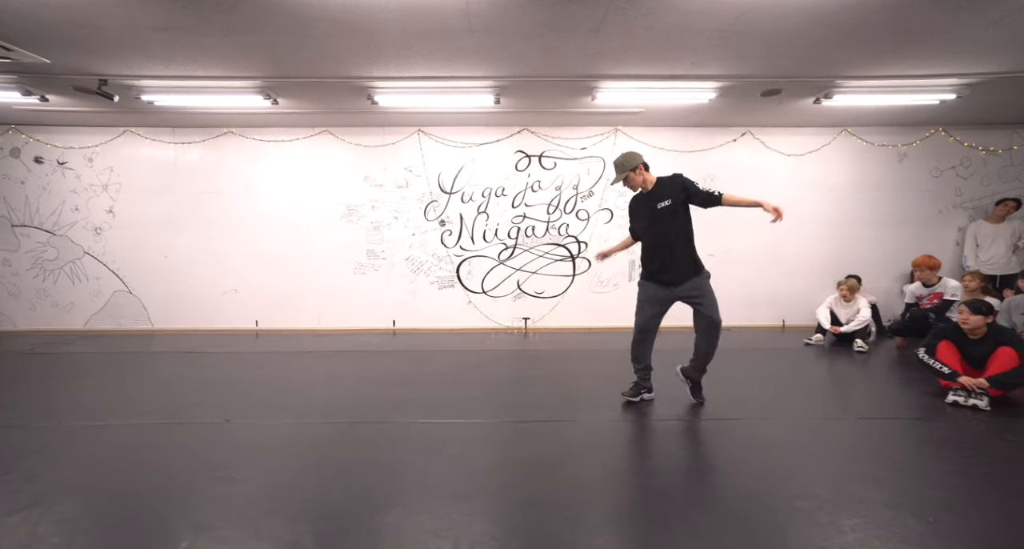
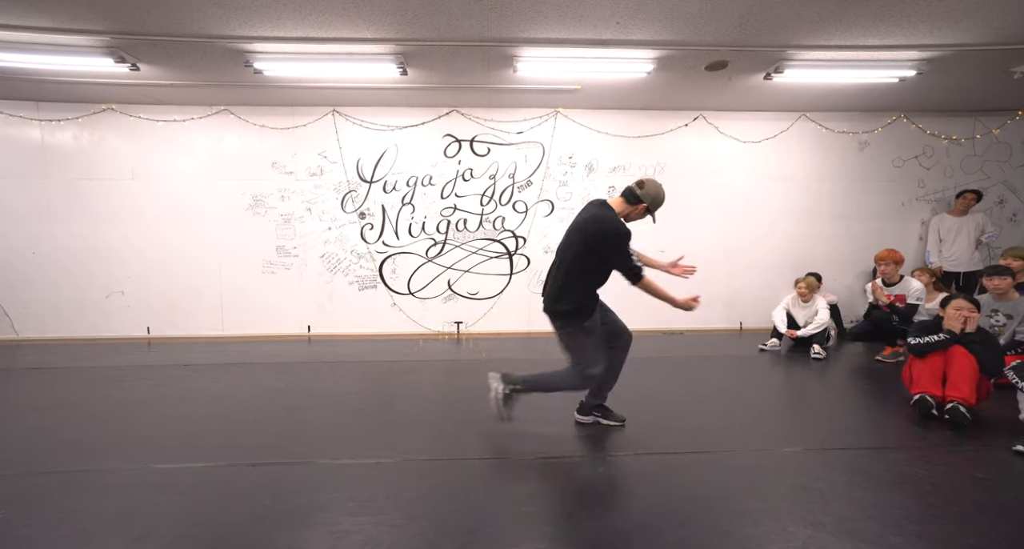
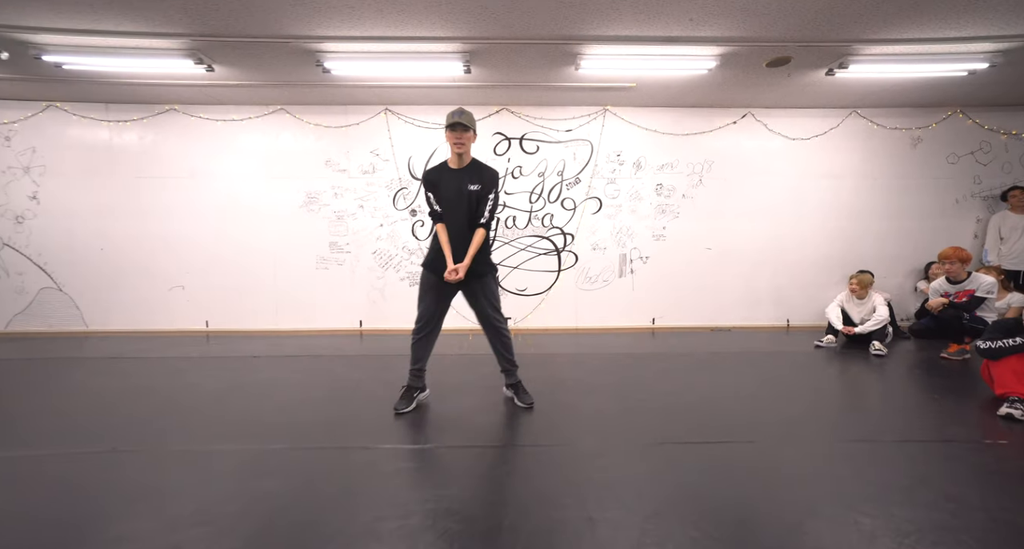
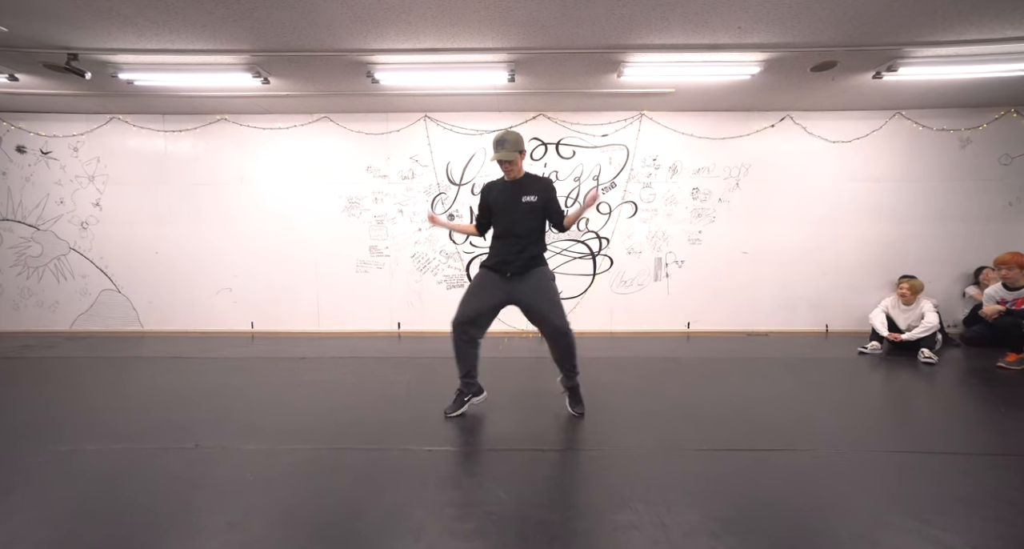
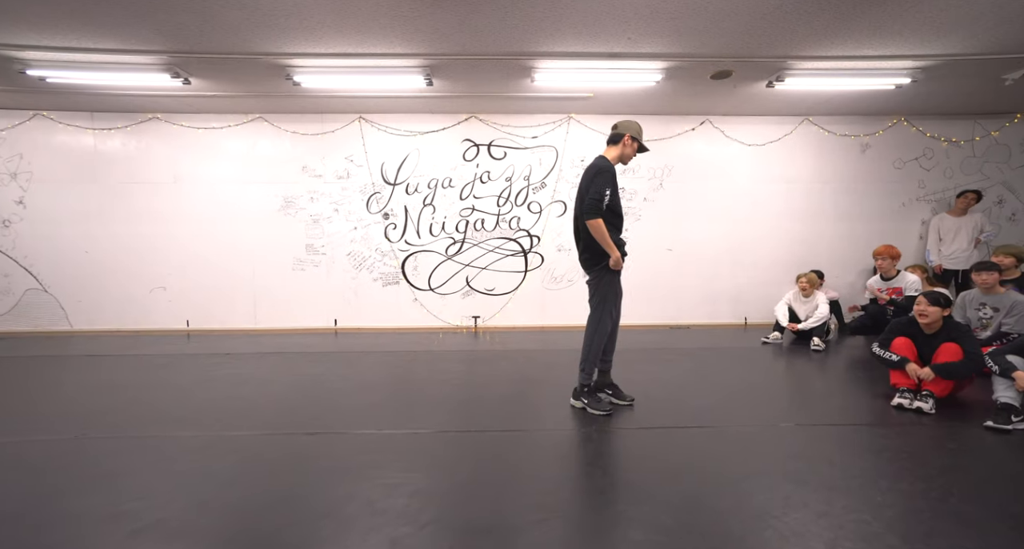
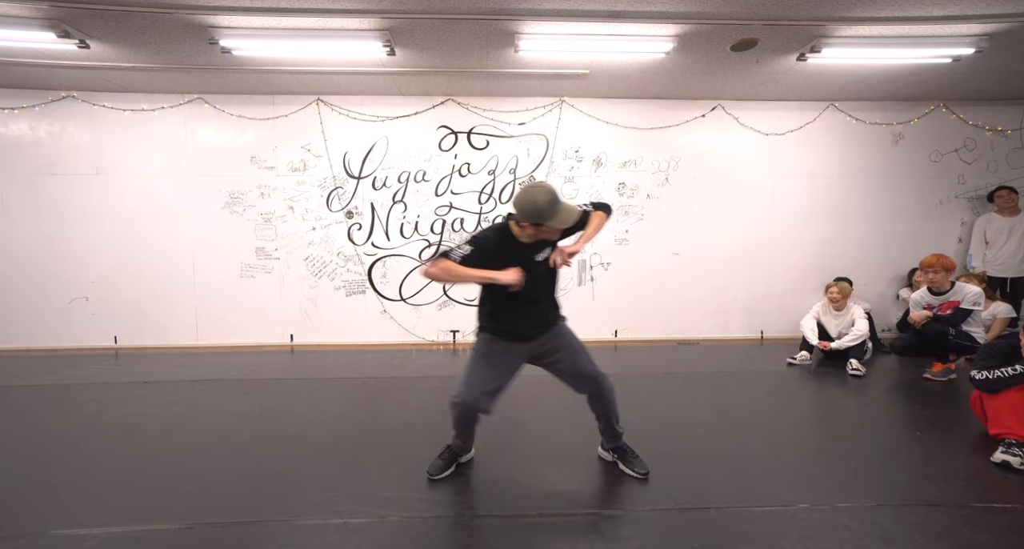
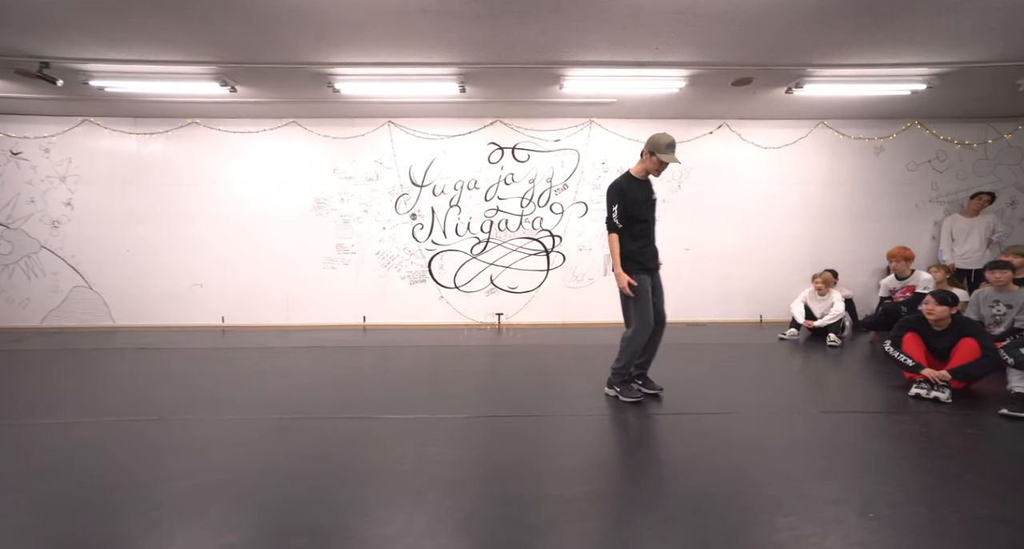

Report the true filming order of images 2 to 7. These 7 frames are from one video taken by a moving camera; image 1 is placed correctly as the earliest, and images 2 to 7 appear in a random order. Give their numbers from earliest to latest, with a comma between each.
7, 5, 2, 6, 3, 4
